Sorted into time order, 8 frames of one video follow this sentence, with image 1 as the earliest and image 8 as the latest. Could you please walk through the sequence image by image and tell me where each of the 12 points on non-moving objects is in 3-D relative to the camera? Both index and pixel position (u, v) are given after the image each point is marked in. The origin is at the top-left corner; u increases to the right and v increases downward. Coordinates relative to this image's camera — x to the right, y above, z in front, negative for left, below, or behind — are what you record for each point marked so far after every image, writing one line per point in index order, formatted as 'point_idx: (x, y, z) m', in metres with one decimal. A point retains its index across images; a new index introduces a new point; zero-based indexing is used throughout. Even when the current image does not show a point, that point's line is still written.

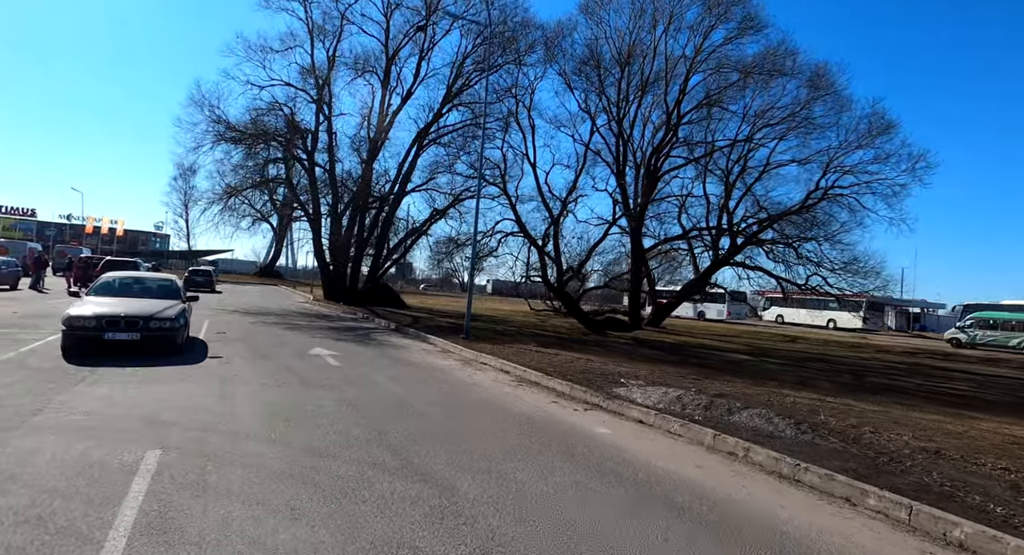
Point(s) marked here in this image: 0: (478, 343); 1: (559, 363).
0: (-1.0, -2.0, +18.0) m
1: (+1.2, -2.1, +14.2) m
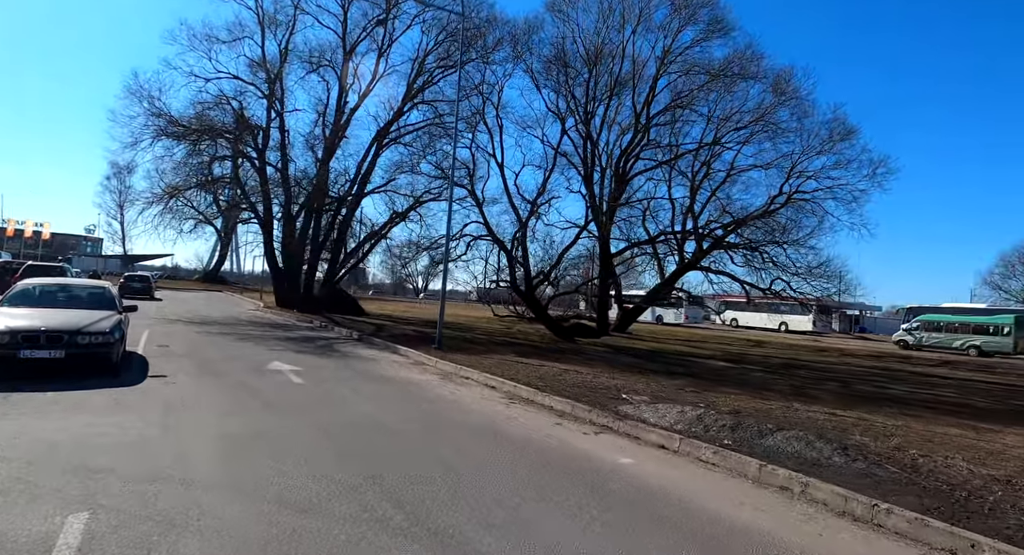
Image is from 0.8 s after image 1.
0: (-1.6, -2.1, +16.7) m
1: (+0.8, -2.2, +13.1) m
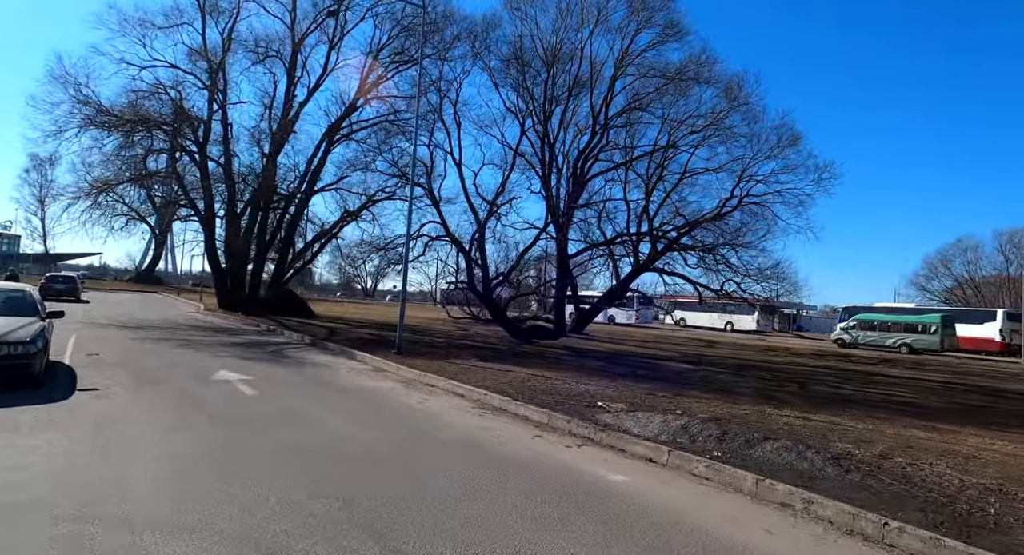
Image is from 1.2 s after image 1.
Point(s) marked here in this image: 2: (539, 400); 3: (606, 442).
0: (-2.6, -2.2, +16.0) m
1: (+0.1, -2.3, +12.7) m
2: (+0.5, -2.2, +11.0) m
3: (+1.3, -2.2, +8.2) m
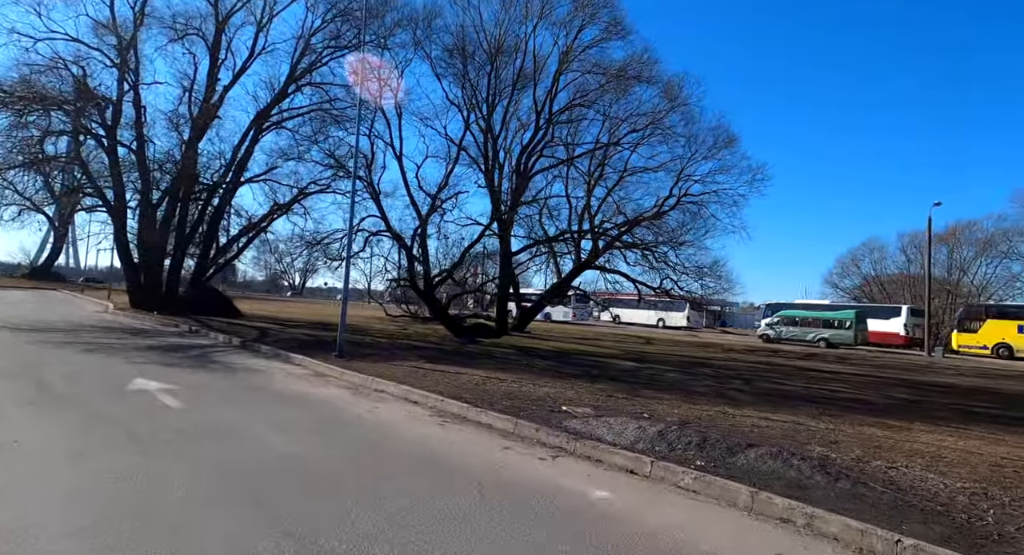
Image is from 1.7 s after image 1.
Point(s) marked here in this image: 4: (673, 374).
0: (-3.8, -2.1, +15.0) m
1: (-0.8, -2.2, +12.0) m
2: (-0.2, -2.2, +10.3) m
3: (+0.9, -2.2, +7.7) m
4: (+4.9, -2.9, +18.3) m
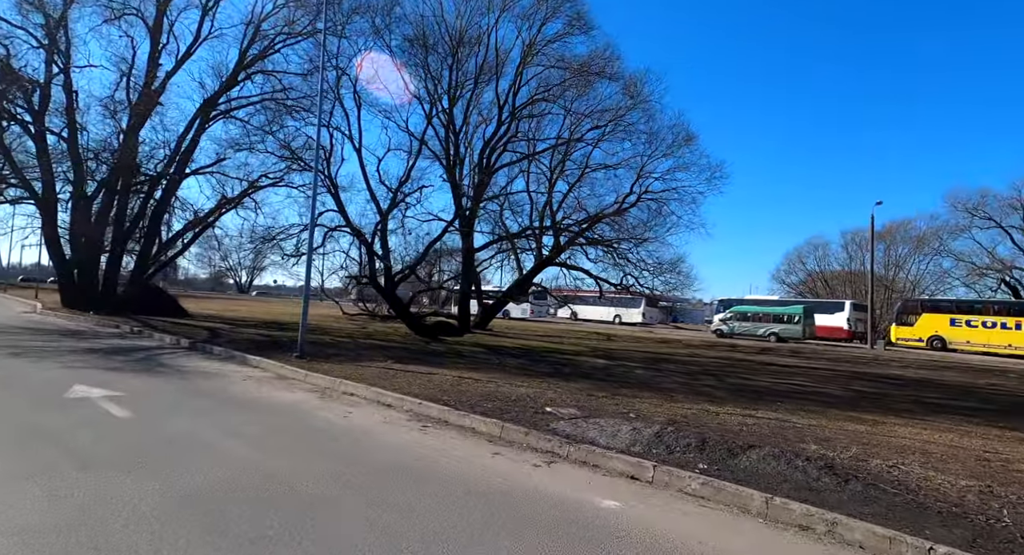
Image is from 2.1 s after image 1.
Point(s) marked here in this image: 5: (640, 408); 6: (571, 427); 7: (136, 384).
0: (-4.5, -2.1, +14.3) m
1: (-1.2, -2.2, +11.5) m
2: (-0.5, -2.1, +9.9) m
3: (+0.8, -2.2, +7.3) m
4: (+3.9, -2.8, +18.2) m
5: (+2.2, -2.2, +10.4) m
6: (+0.8, -2.1, +8.5) m
7: (-7.3, -2.1, +11.9) m
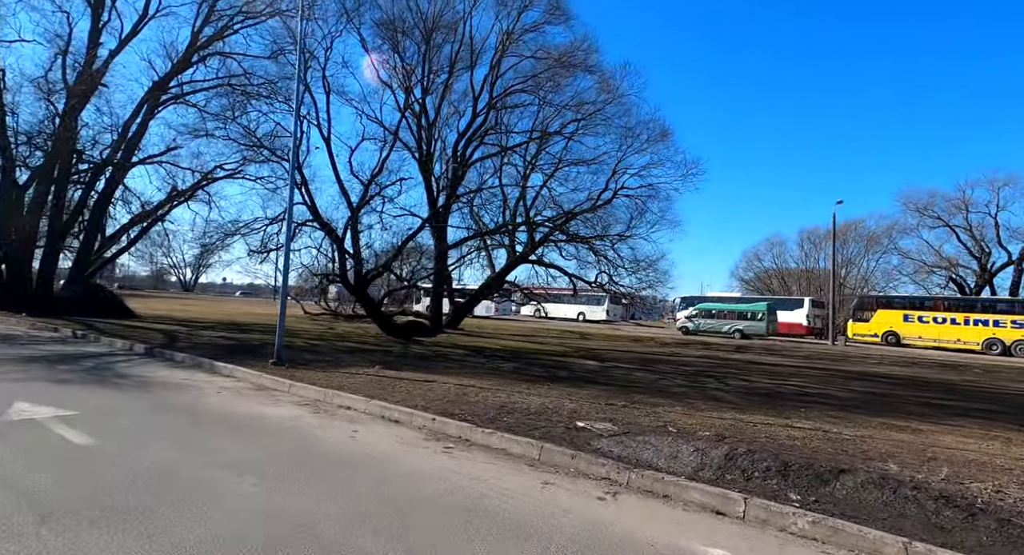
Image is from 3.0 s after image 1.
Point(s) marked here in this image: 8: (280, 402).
0: (-4.4, -2.0, +12.8) m
1: (-0.9, -2.1, +10.4) m
2: (-0.1, -2.1, +8.7) m
3: (+1.3, -2.2, +6.3) m
4: (+3.7, -2.8, +17.4) m
5: (+2.5, -2.2, +9.5) m
6: (+1.3, -2.1, +7.5) m
7: (-7.1, -2.1, +10.3) m
8: (-4.0, -2.1, +10.5) m
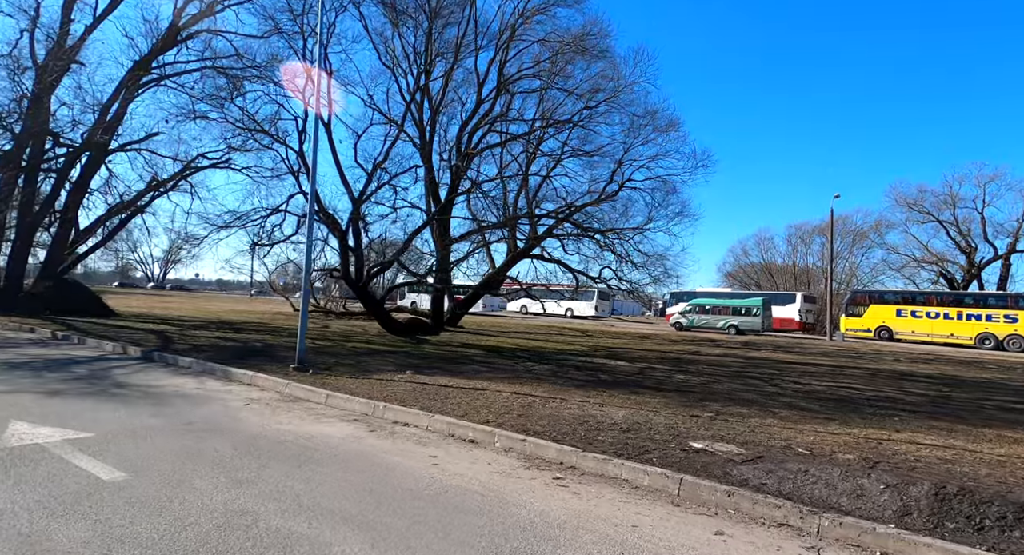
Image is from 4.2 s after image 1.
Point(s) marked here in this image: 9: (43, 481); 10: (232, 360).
0: (-3.3, -1.9, +11.3) m
1: (+0.3, -2.1, +9.0) m
2: (+1.1, -2.1, +7.4) m
3: (+2.7, -2.1, +5.1) m
4: (+4.6, -2.6, +16.2) m
5: (+3.8, -2.1, +8.2) m
6: (+2.6, -2.0, +6.2) m
7: (-5.8, -2.0, +8.7) m
8: (-2.8, -2.1, +9.0) m
9: (-4.6, -2.0, +5.9) m
10: (-6.4, -1.8, +13.8) m
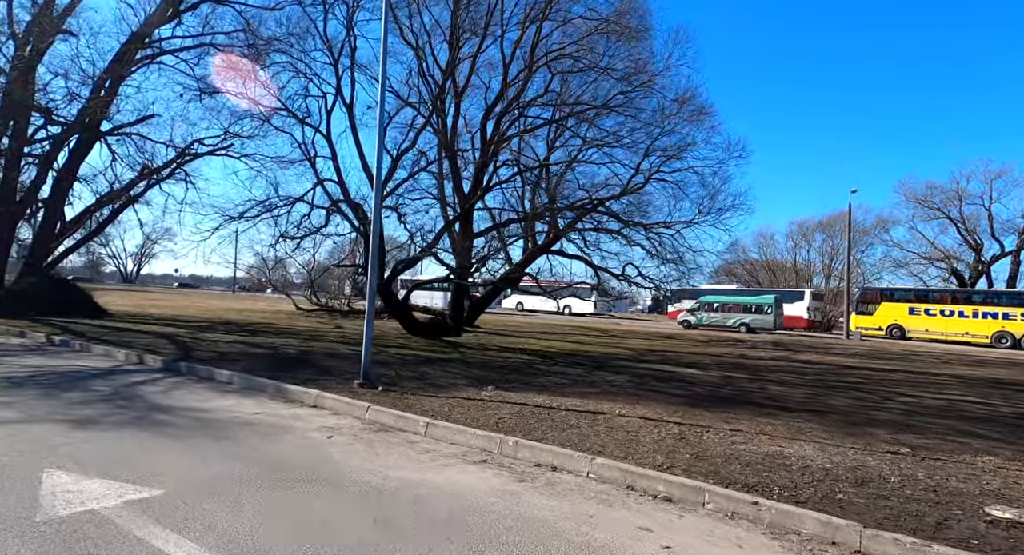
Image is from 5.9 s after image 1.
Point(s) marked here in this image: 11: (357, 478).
0: (-1.4, -1.9, +9.2) m
1: (+2.3, -2.1, +7.0) m
2: (+3.2, -2.1, +5.5) m
3: (+4.9, -2.2, +3.2) m
4: (+6.4, -2.6, +14.4) m
5: (+5.8, -2.2, +6.4) m
6: (+4.7, -2.1, +4.3) m
7: (-3.8, -2.0, +6.5) m
8: (-0.8, -2.1, +6.9) m
9: (-2.4, -2.1, +3.7) m
10: (-4.5, -1.8, +11.5) m
11: (-1.7, -2.1, +6.4) m
